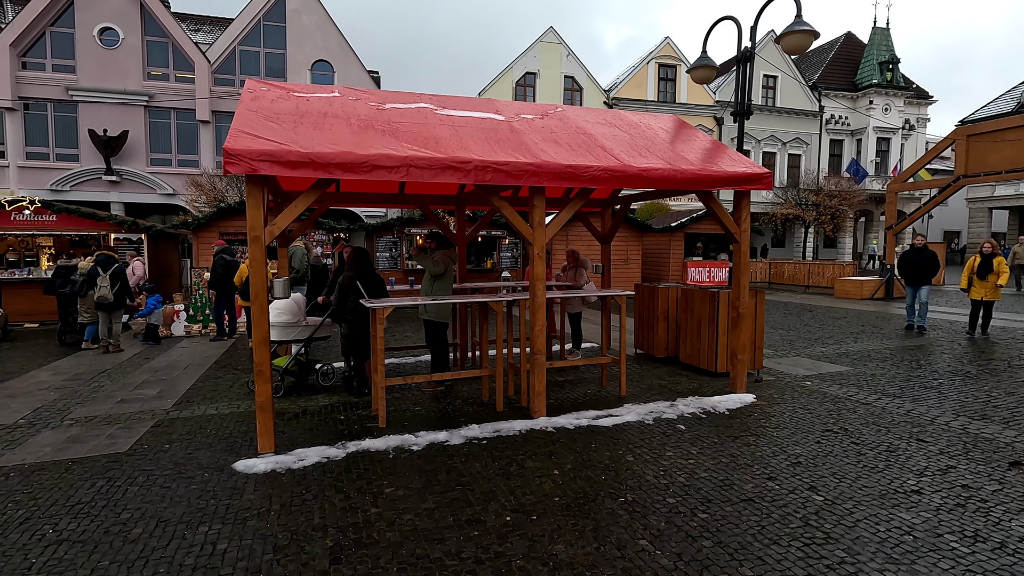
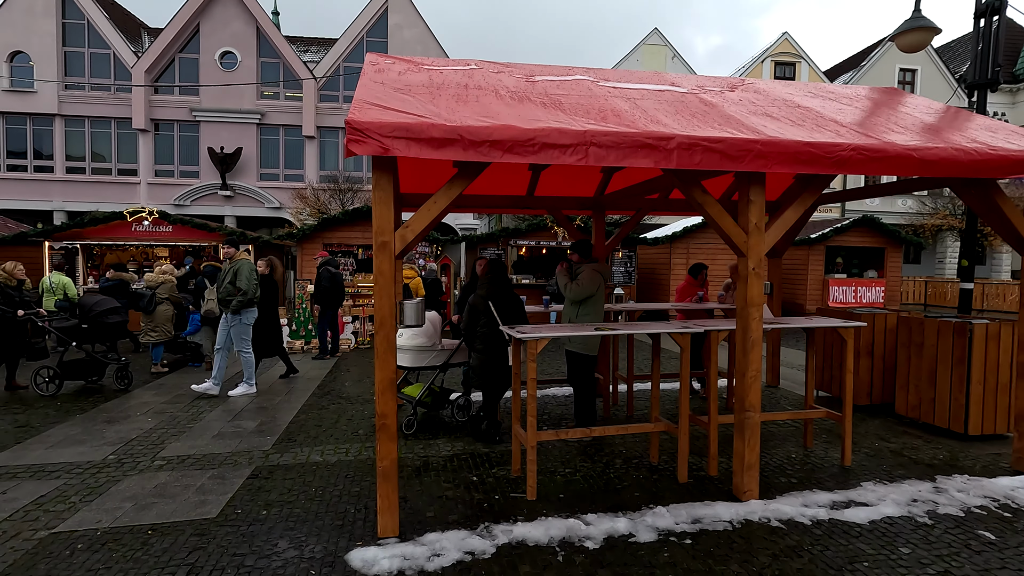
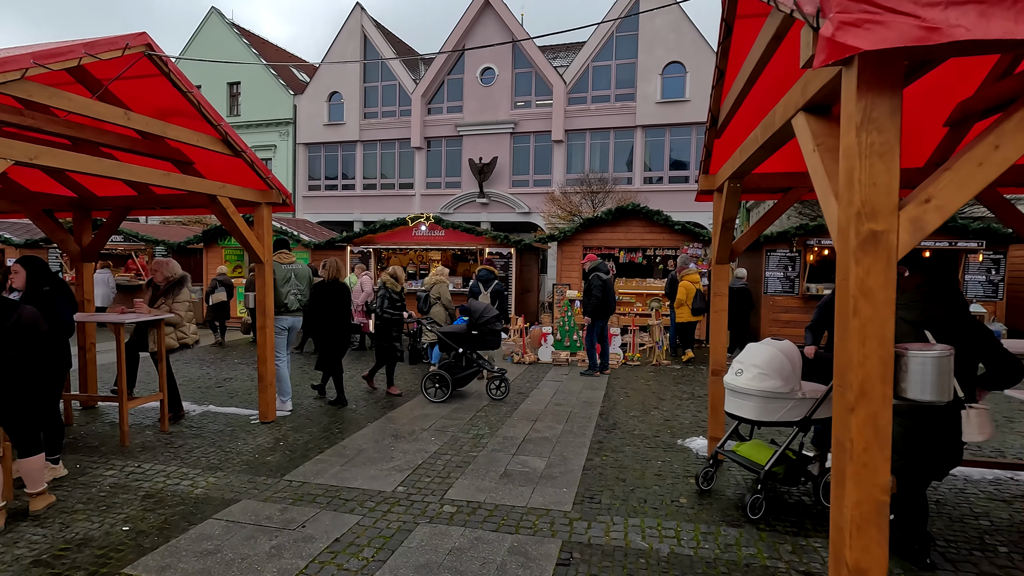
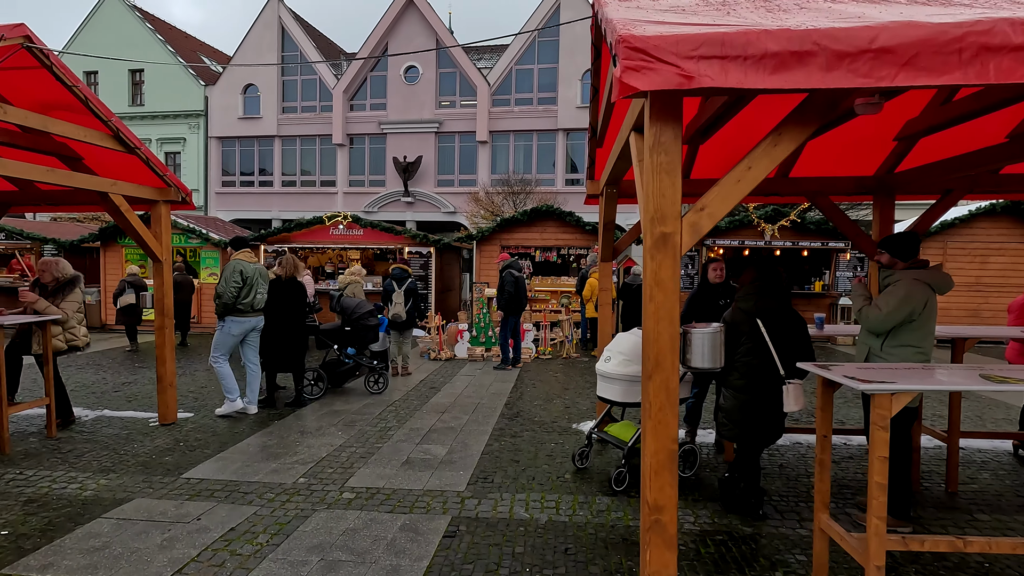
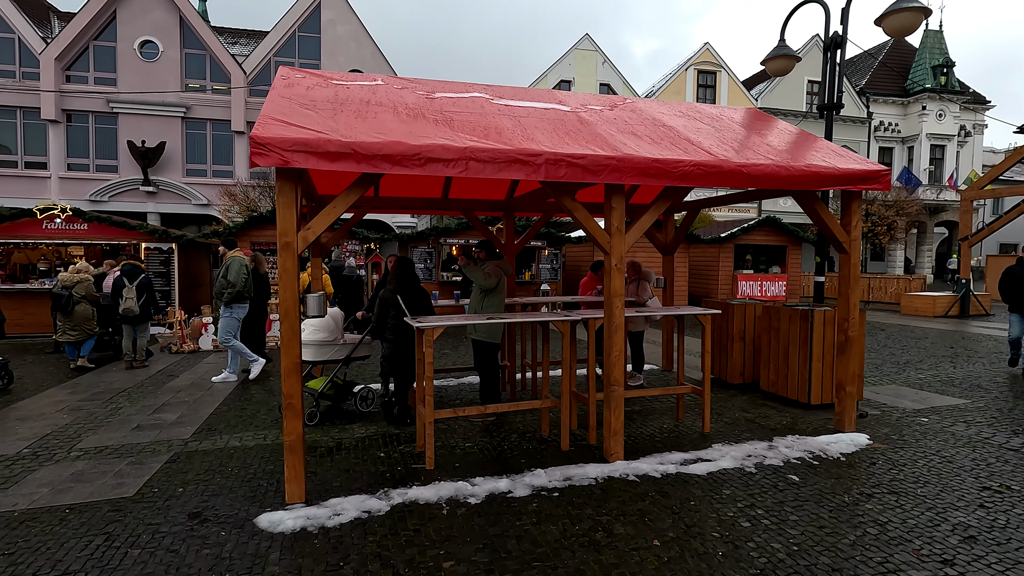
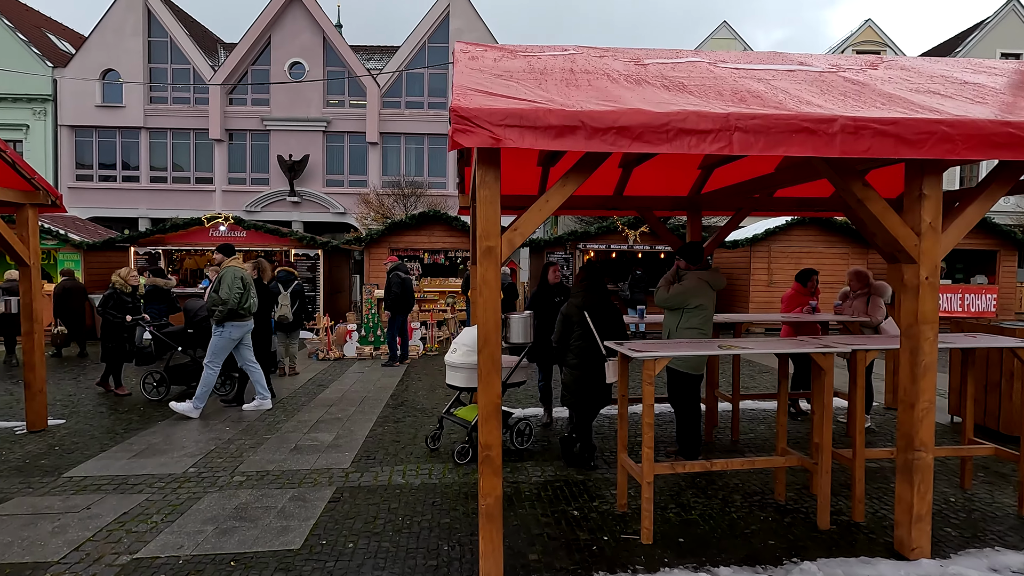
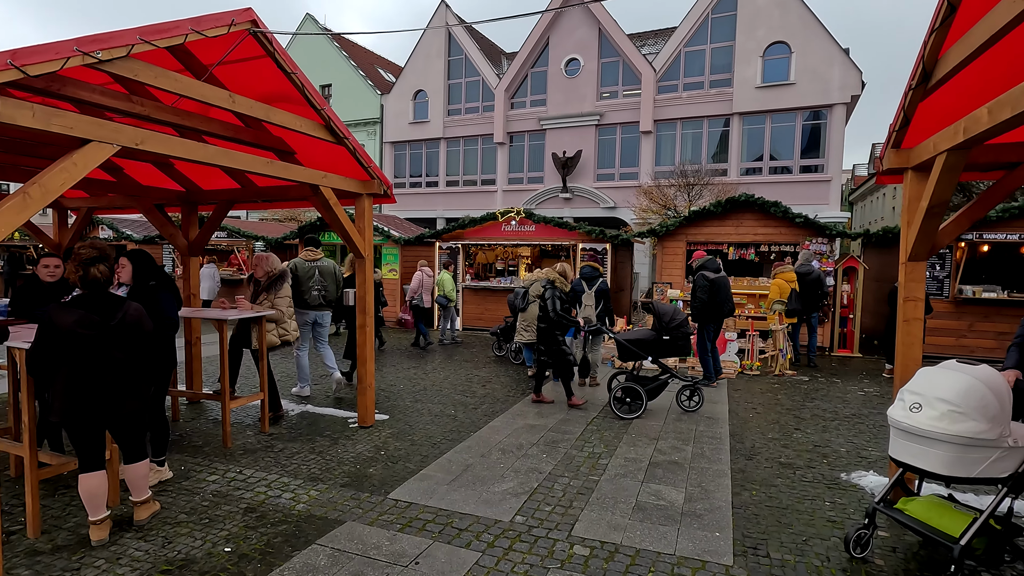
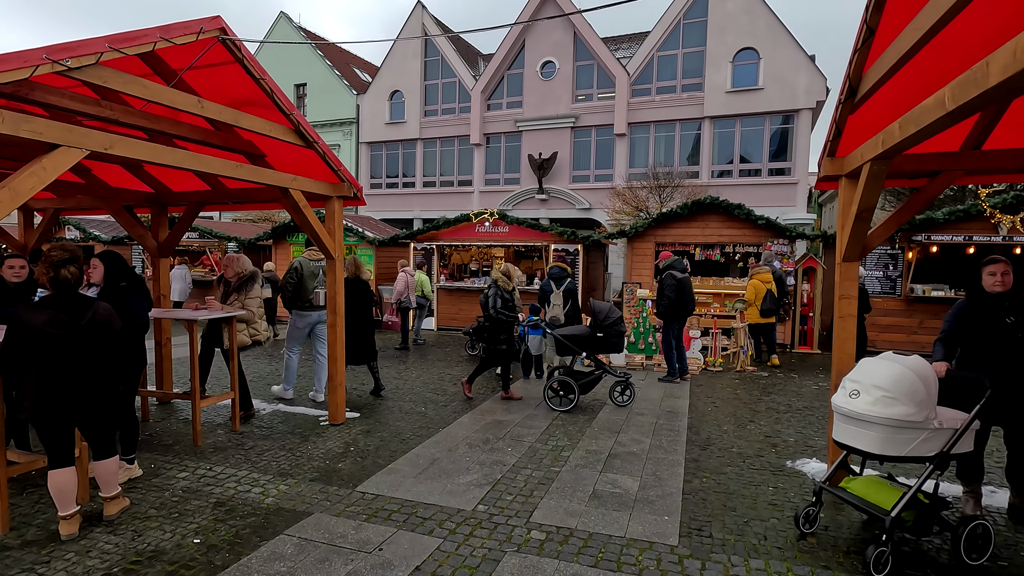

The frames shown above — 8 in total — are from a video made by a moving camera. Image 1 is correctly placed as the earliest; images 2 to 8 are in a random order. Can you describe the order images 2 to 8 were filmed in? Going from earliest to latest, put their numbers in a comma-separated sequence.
5, 2, 6, 4, 3, 8, 7
